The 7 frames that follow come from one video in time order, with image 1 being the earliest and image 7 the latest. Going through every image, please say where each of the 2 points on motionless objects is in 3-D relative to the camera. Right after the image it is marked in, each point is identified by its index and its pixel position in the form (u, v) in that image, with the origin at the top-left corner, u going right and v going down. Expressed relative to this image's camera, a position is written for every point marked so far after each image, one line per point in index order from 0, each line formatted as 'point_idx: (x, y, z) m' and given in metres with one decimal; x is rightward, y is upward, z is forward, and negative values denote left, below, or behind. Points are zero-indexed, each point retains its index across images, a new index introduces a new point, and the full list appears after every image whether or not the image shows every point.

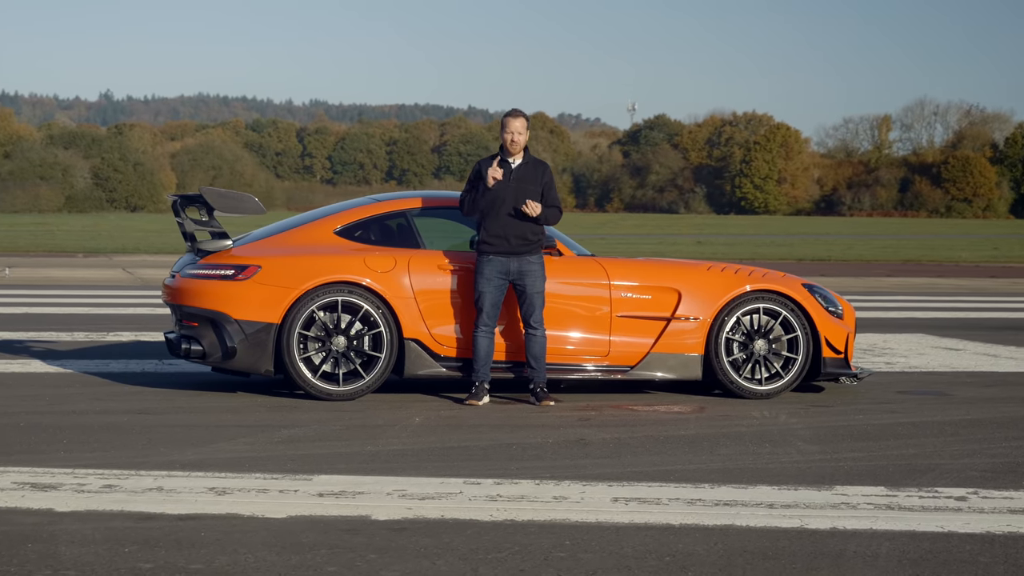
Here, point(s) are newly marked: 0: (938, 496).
0: (+1.0, -0.5, +4.5) m
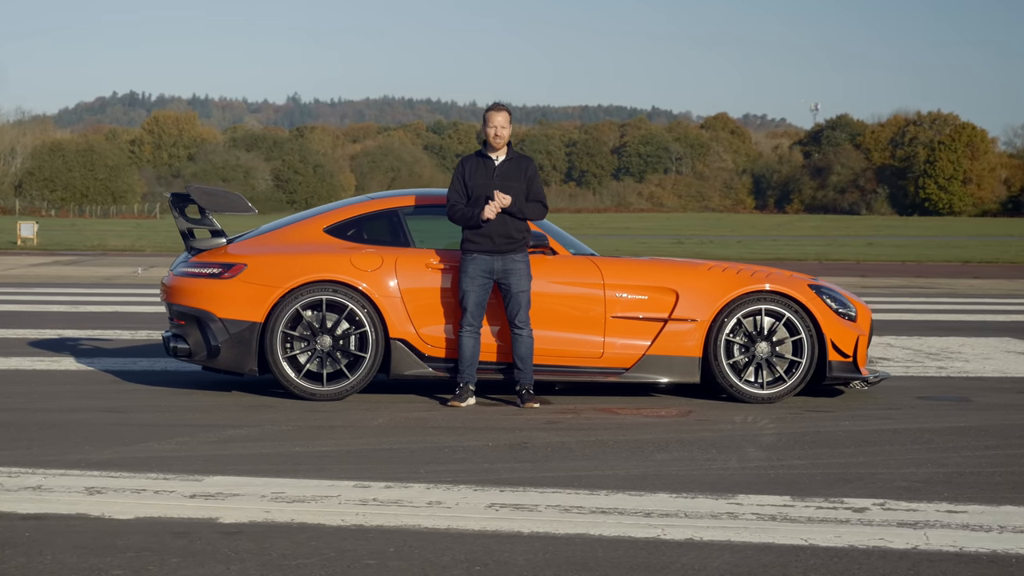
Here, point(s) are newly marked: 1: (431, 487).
0: (+0.7, -0.5, +4.3) m
1: (-0.2, -0.5, +4.5) m
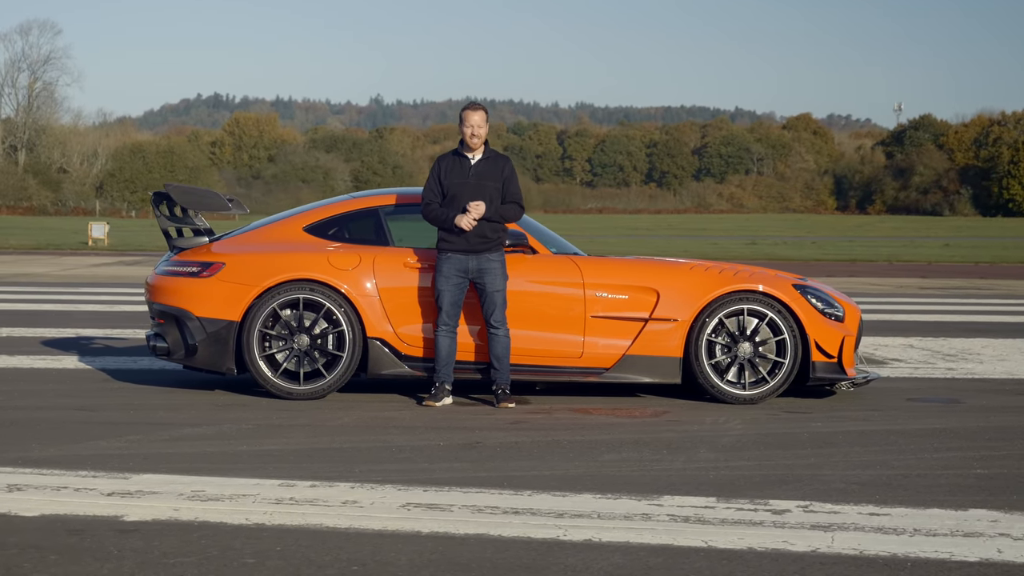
0: (+0.5, -0.5, +4.2) m
1: (-0.4, -0.5, +4.5) m
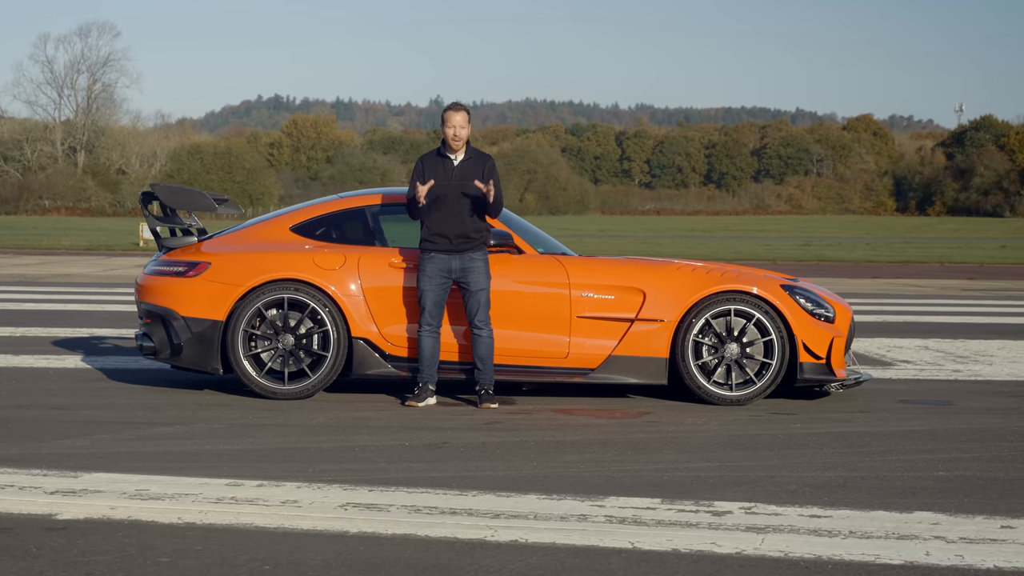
0: (+0.4, -0.5, +4.2) m
1: (-0.5, -0.5, +4.5) m
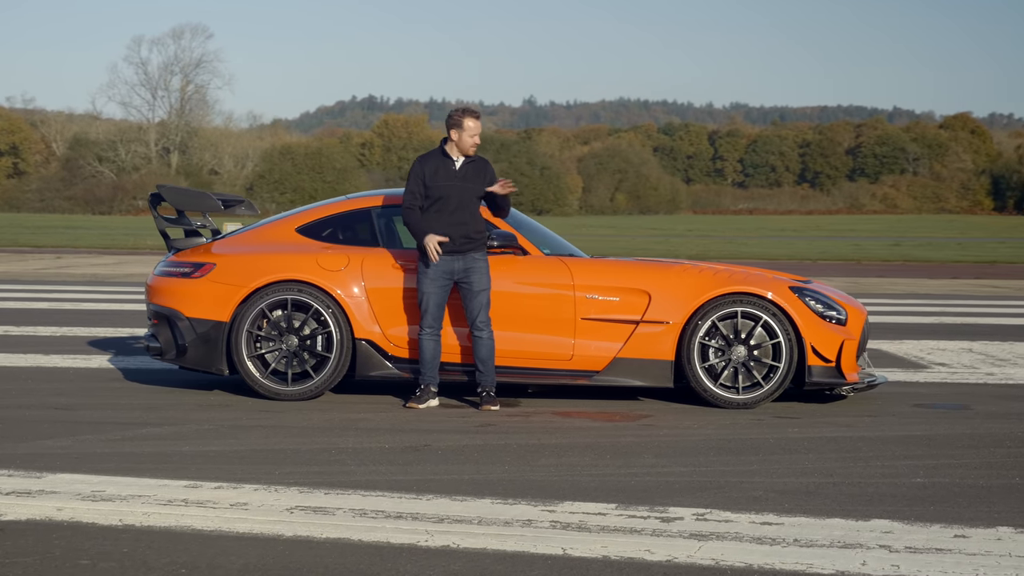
0: (+0.3, -0.5, +4.1) m
1: (-0.6, -0.5, +4.5) m
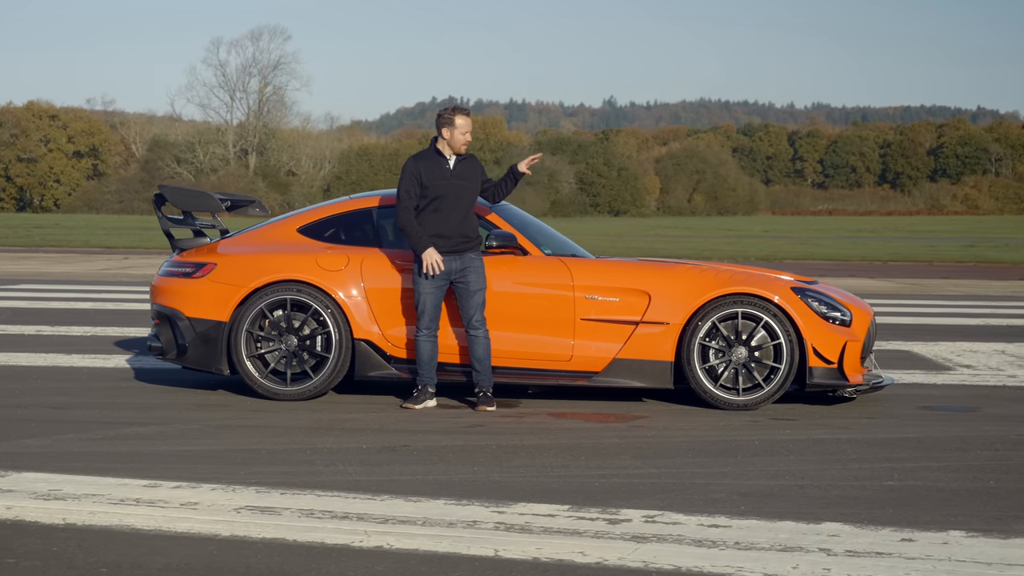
0: (+0.2, -0.5, +4.1) m
1: (-0.7, -0.5, +4.5) m
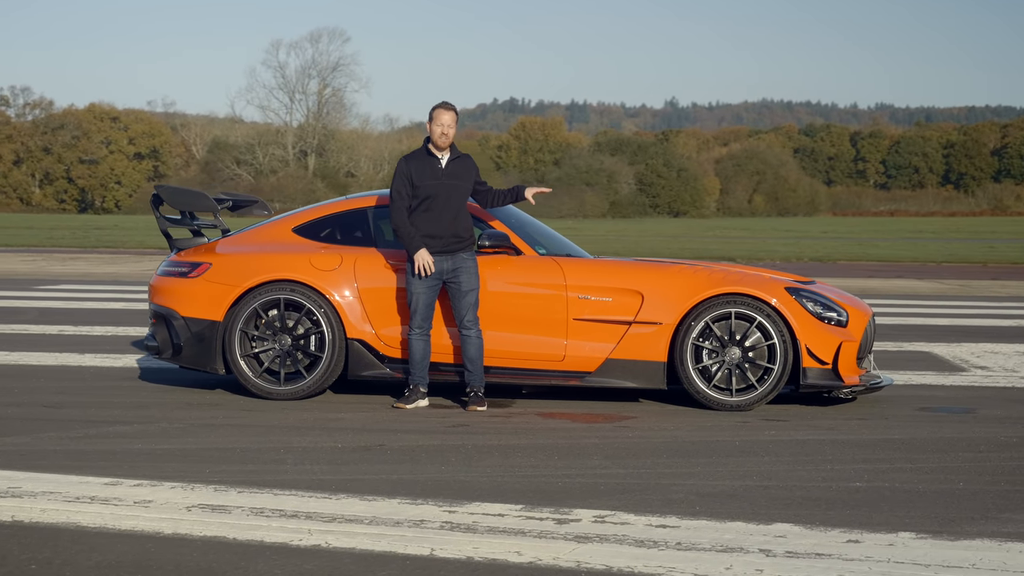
0: (+0.1, -0.5, +4.1) m
1: (-0.8, -0.5, +4.5) m
